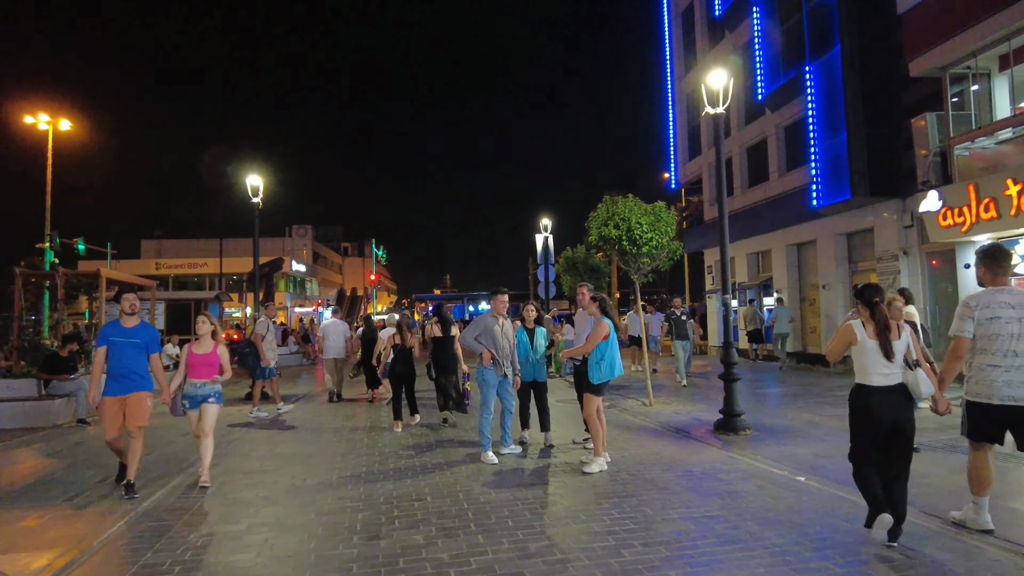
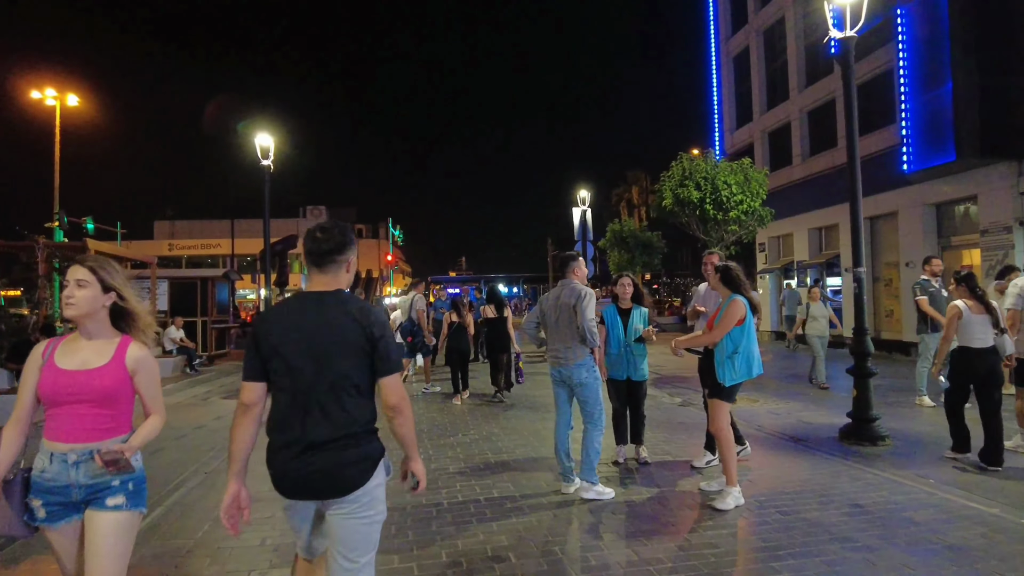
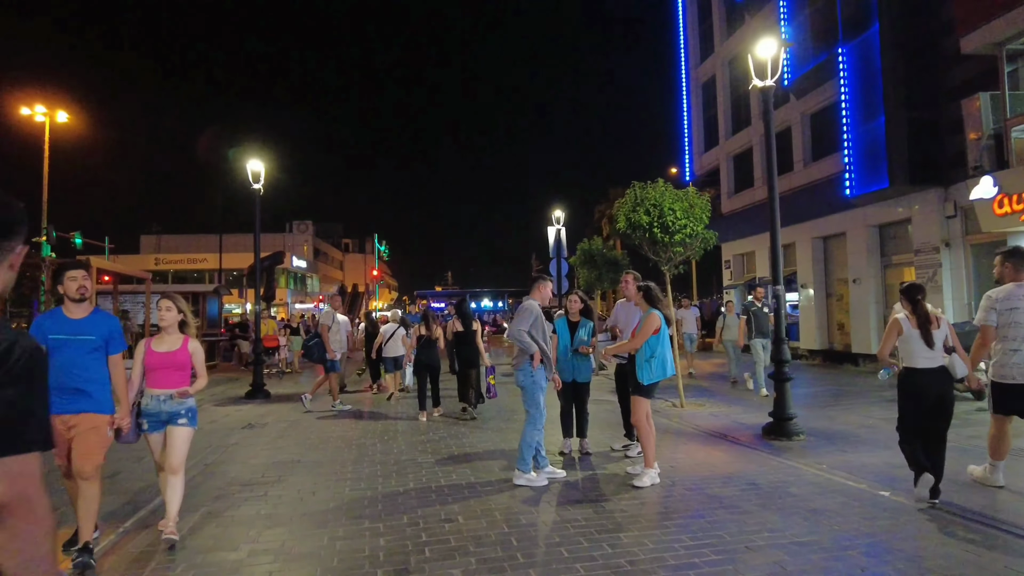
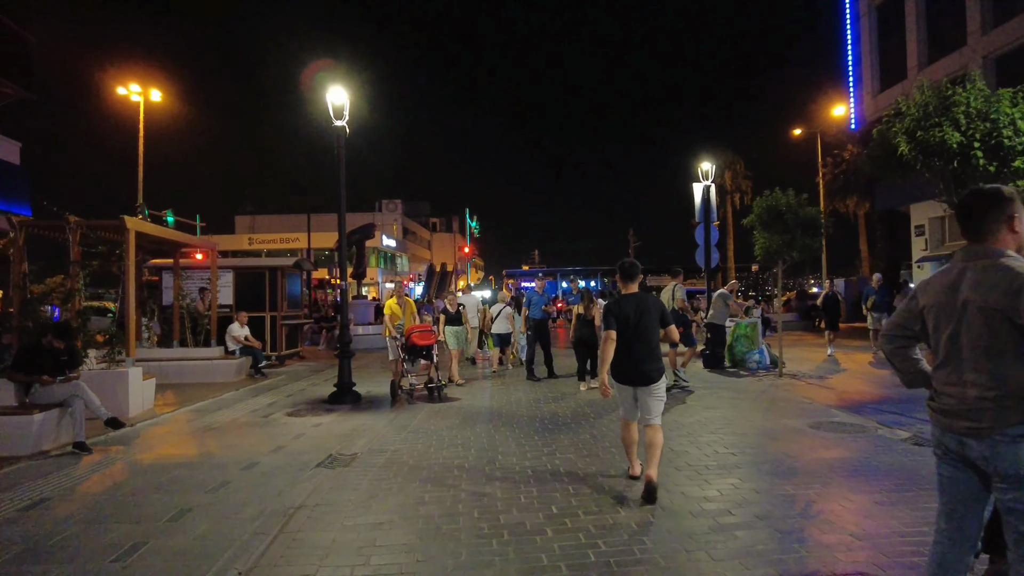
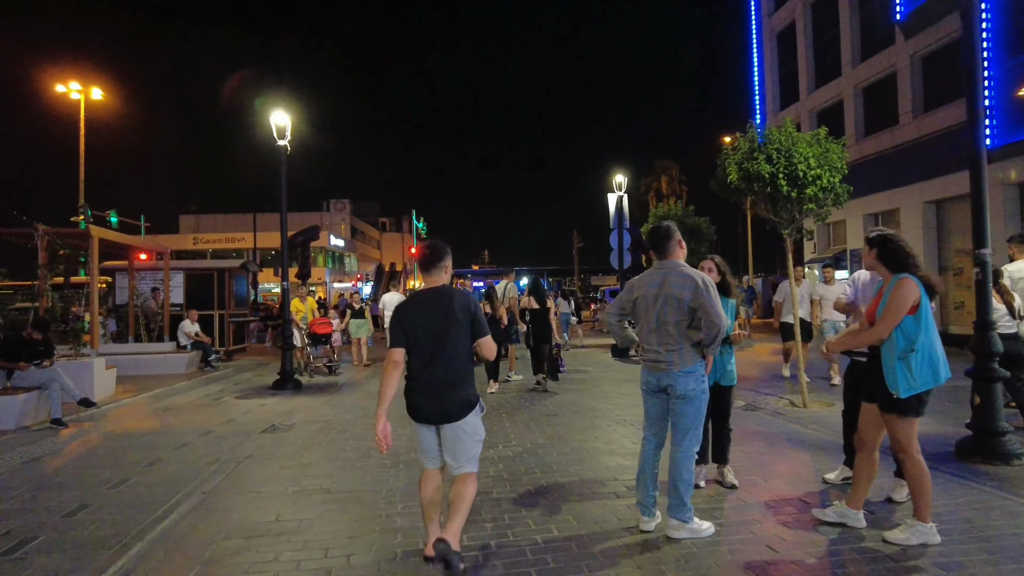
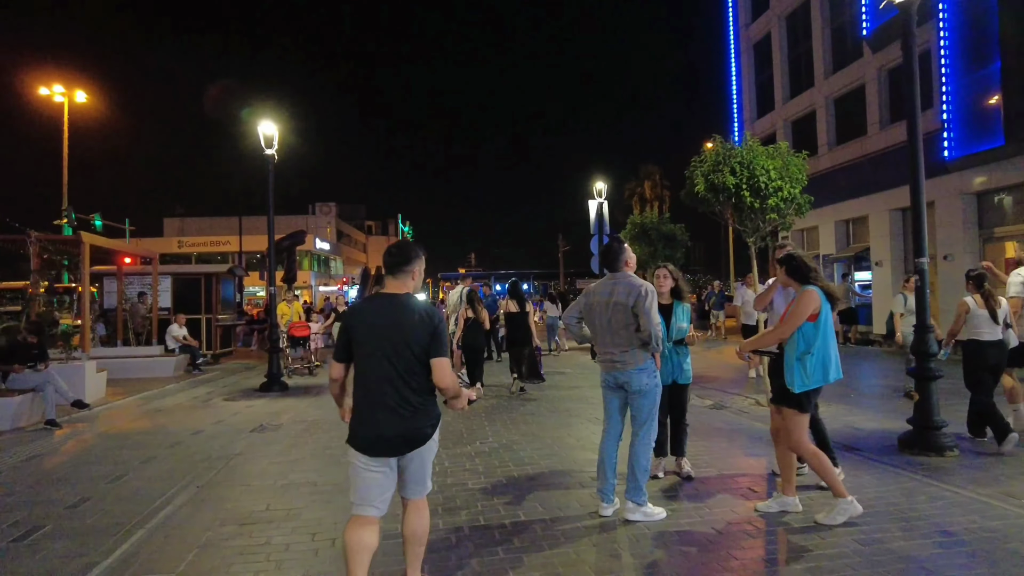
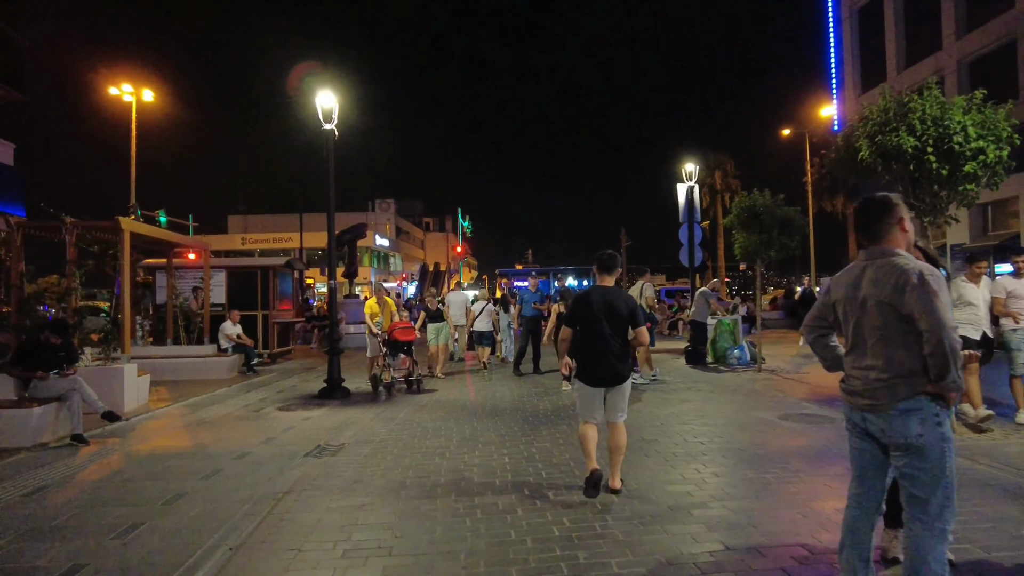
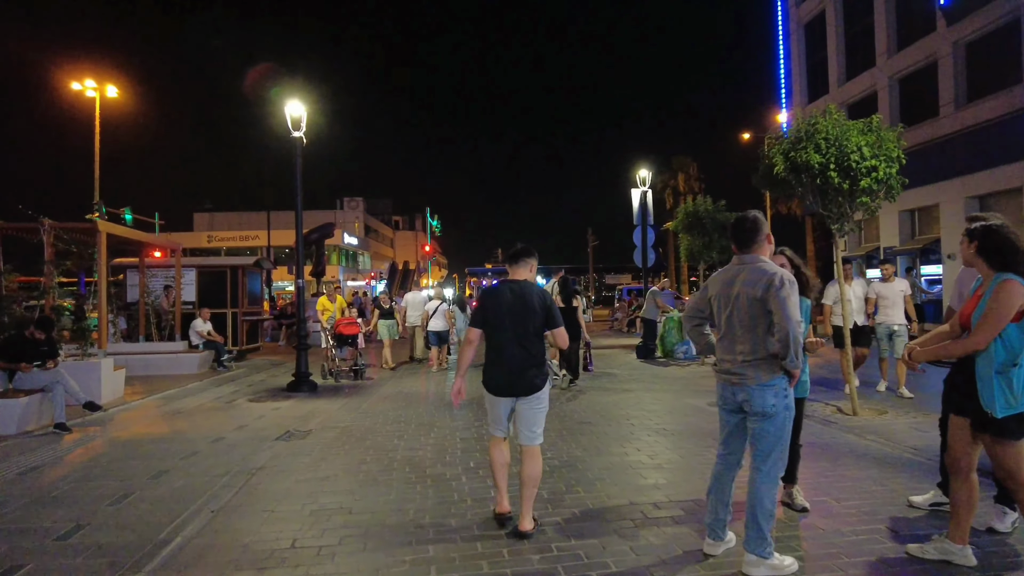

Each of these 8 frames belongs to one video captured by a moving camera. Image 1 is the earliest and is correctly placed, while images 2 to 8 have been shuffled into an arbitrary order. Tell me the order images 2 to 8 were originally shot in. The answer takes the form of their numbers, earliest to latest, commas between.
3, 2, 6, 5, 8, 7, 4
